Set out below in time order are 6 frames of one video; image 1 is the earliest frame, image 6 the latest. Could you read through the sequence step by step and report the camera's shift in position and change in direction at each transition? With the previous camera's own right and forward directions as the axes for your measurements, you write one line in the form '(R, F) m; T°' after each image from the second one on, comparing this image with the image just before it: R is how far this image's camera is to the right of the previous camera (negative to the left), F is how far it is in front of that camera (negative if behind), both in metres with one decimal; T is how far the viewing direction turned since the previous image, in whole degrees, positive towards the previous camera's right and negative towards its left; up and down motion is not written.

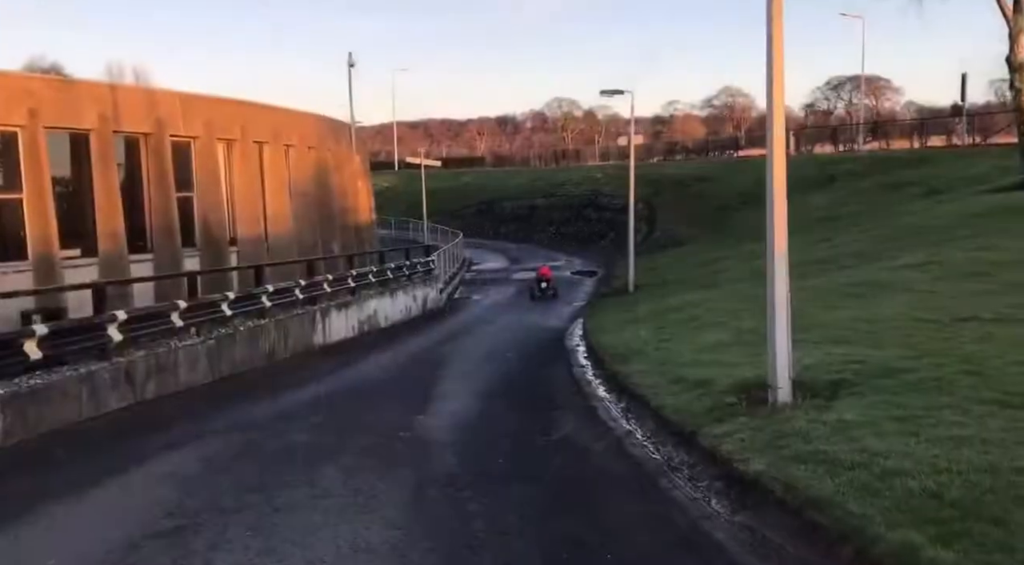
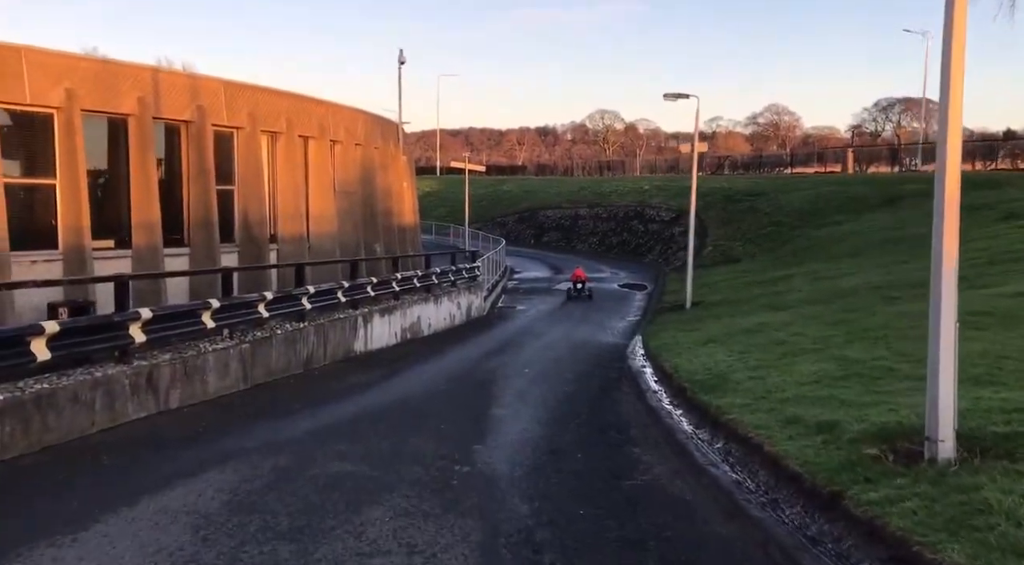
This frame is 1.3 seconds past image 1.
(-0.5, +1.6) m; -2°
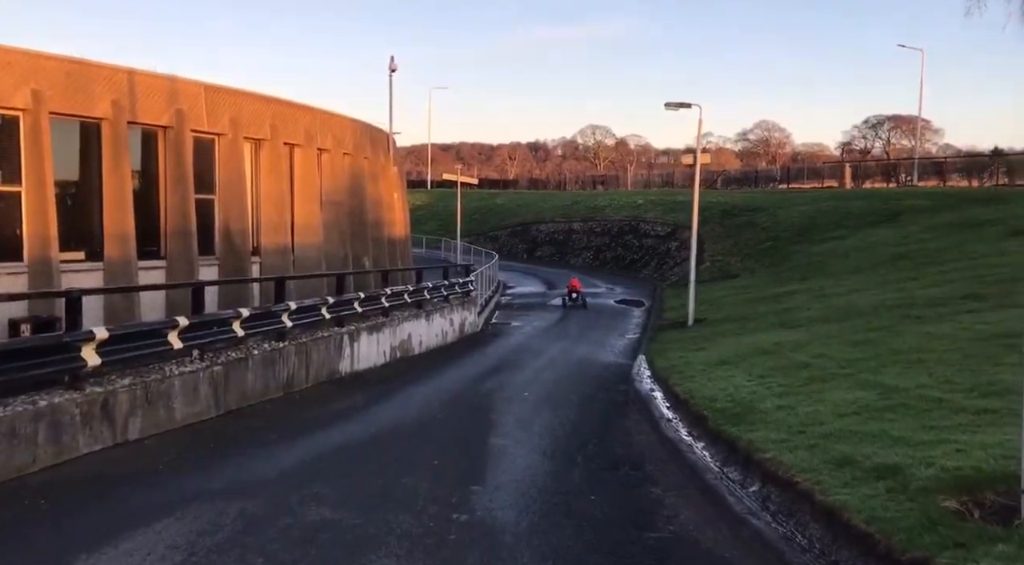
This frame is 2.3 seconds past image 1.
(-0.1, +1.2) m; +1°
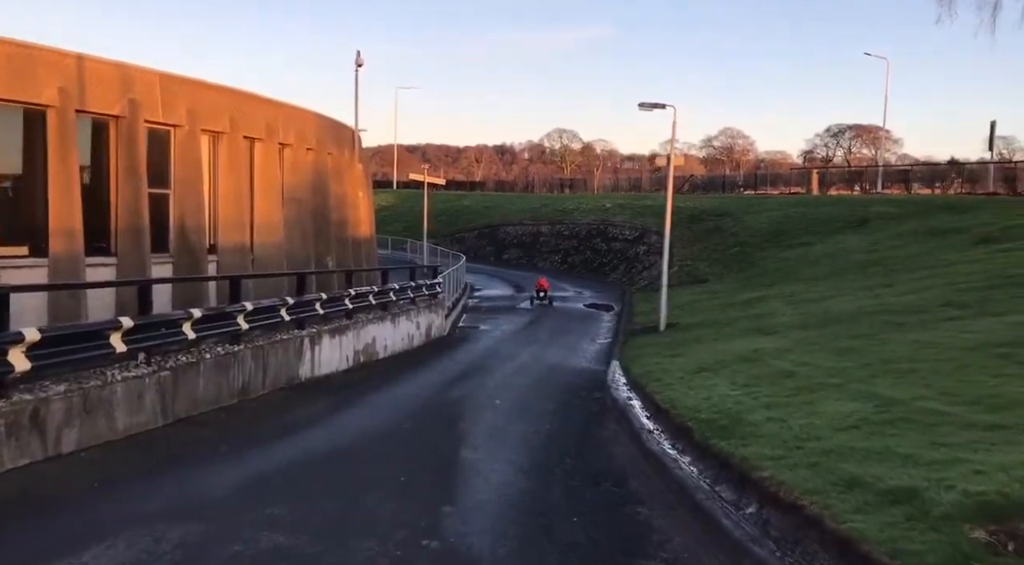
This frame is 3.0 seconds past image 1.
(-0.1, +0.8) m; +2°
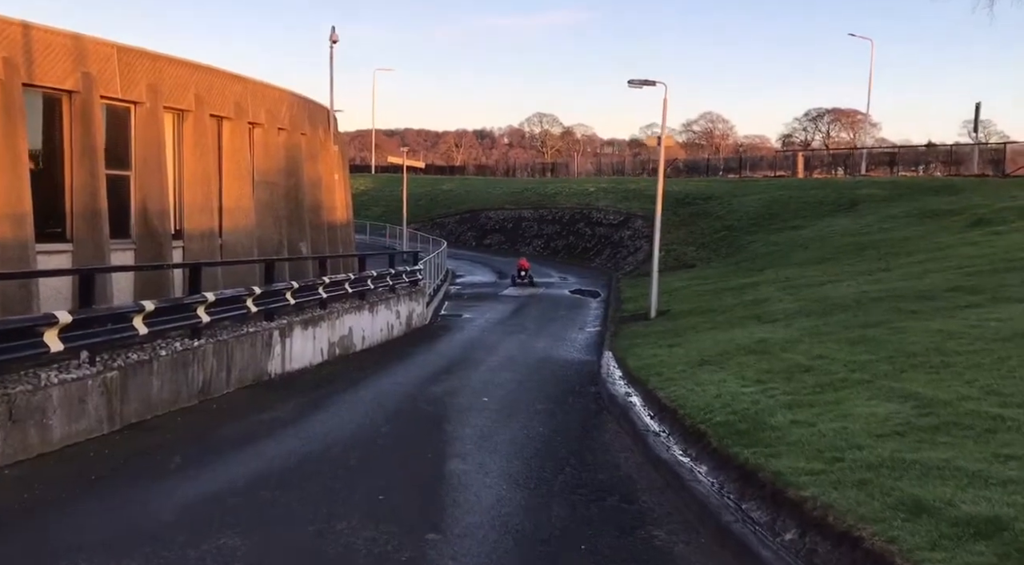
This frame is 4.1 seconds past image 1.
(-0.1, +1.2) m; +1°
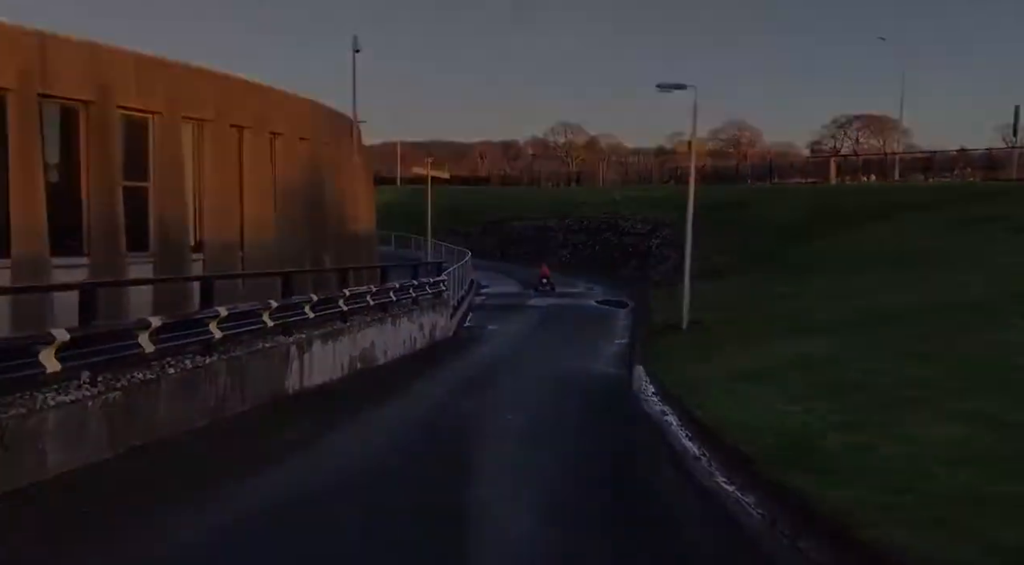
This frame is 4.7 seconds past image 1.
(0.0, +0.7) m; -2°
